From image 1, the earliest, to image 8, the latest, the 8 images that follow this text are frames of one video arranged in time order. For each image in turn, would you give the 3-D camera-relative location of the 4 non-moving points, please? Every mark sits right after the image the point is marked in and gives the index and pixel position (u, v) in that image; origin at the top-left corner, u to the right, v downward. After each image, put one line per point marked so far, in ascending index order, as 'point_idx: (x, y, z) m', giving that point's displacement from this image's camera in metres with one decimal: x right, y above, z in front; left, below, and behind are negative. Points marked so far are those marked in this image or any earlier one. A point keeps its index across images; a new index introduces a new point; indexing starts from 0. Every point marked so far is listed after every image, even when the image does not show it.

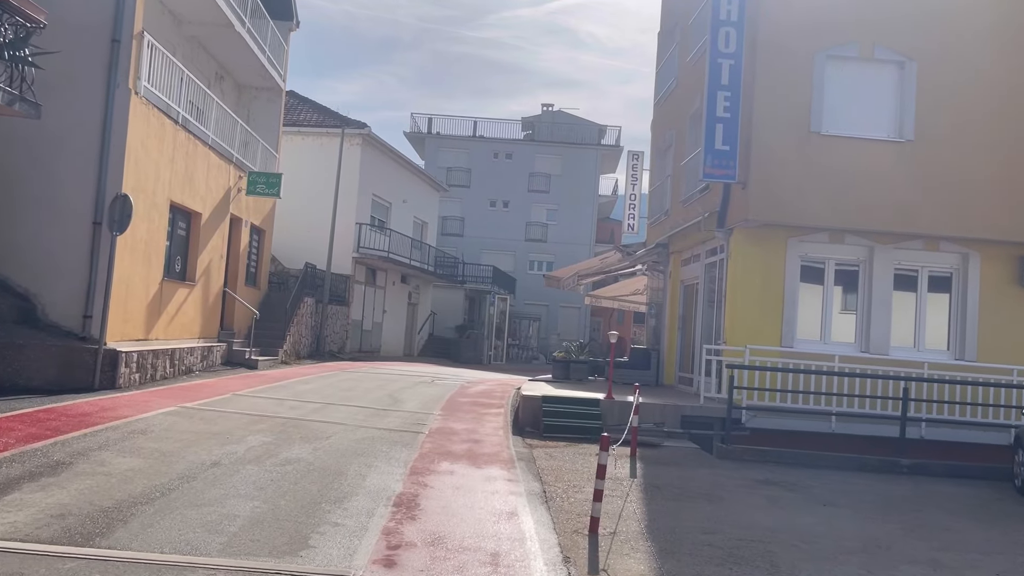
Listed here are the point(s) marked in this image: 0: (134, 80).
0: (-5.6, +3.1, +12.6) m
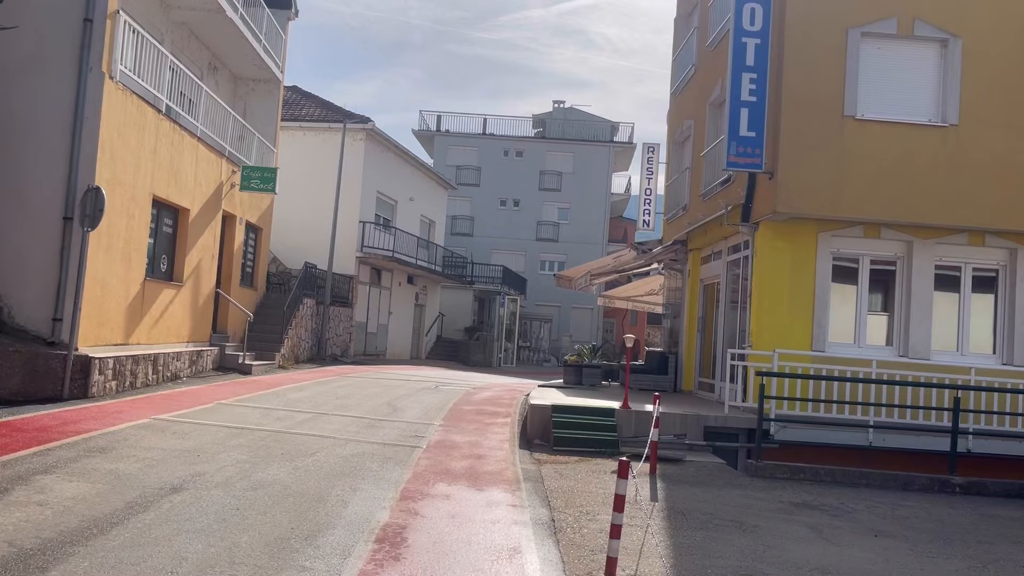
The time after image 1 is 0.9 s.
0: (-5.5, +3.1, +11.6) m
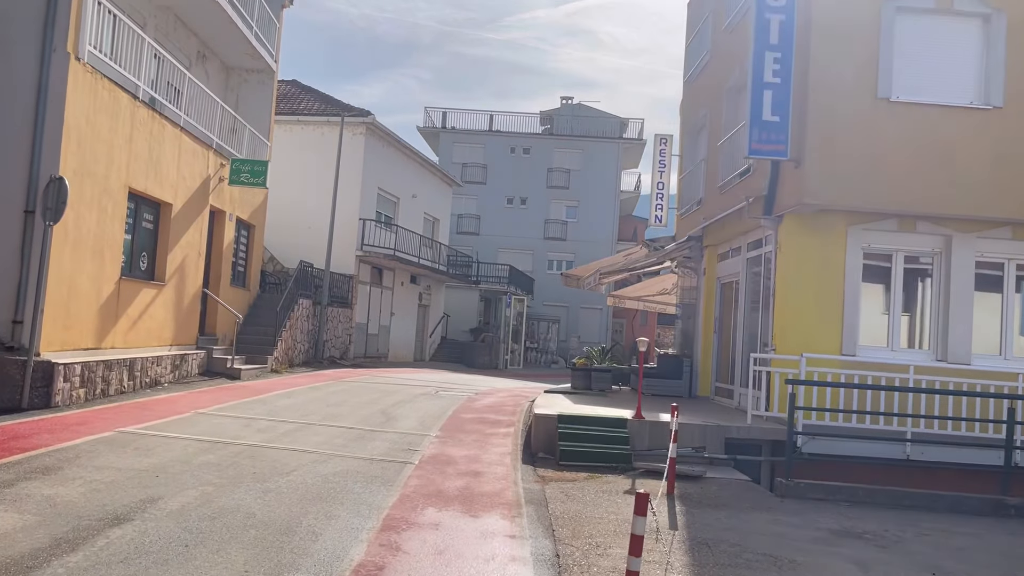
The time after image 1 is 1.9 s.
0: (-5.5, +3.1, +10.7) m
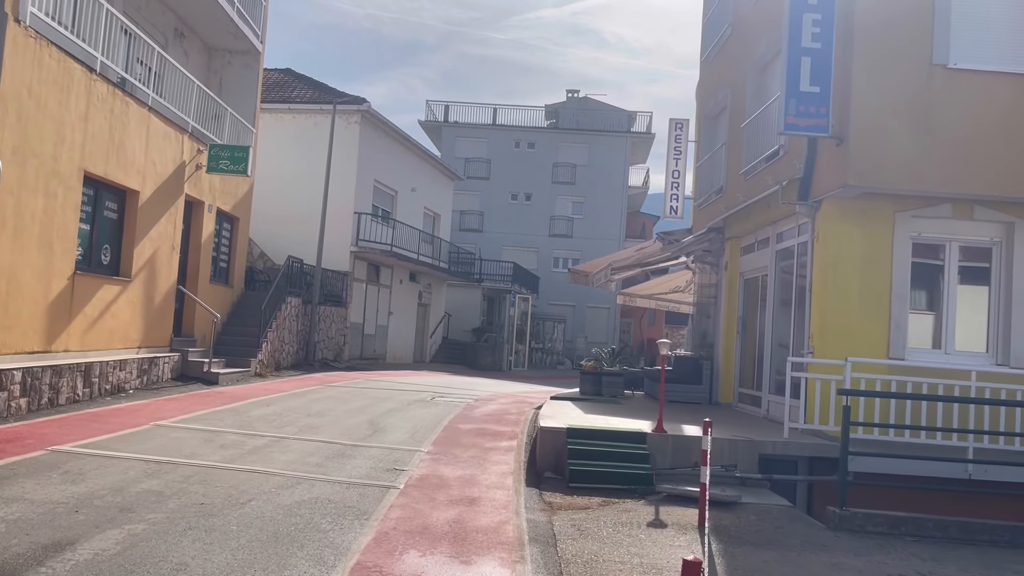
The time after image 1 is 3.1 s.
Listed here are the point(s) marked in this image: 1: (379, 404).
0: (-5.5, +3.1, +9.3) m
1: (-2.2, -1.9, +13.7) m
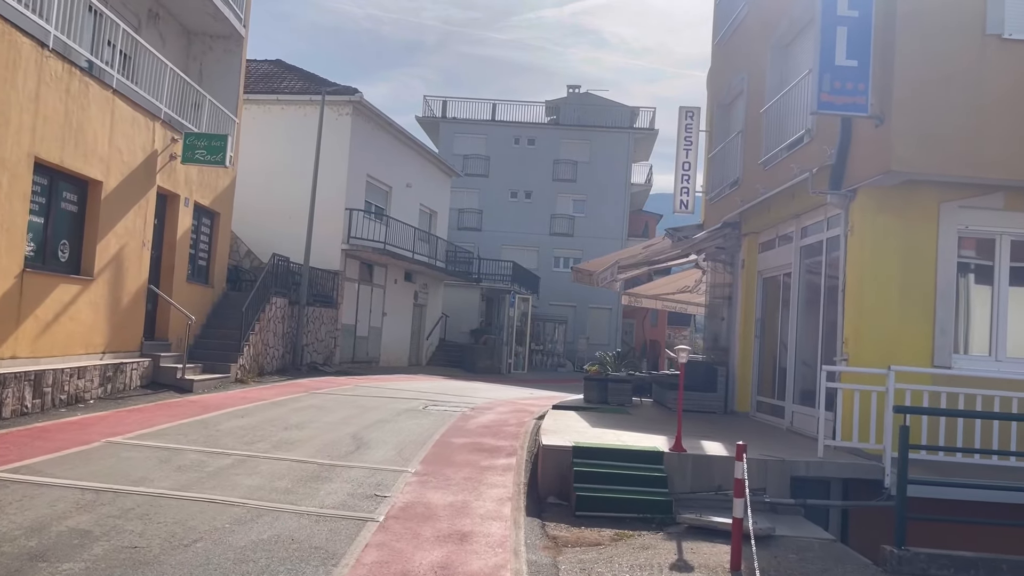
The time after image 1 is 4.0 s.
0: (-5.5, +3.1, +8.2) m
1: (-2.2, -1.9, +12.6) m
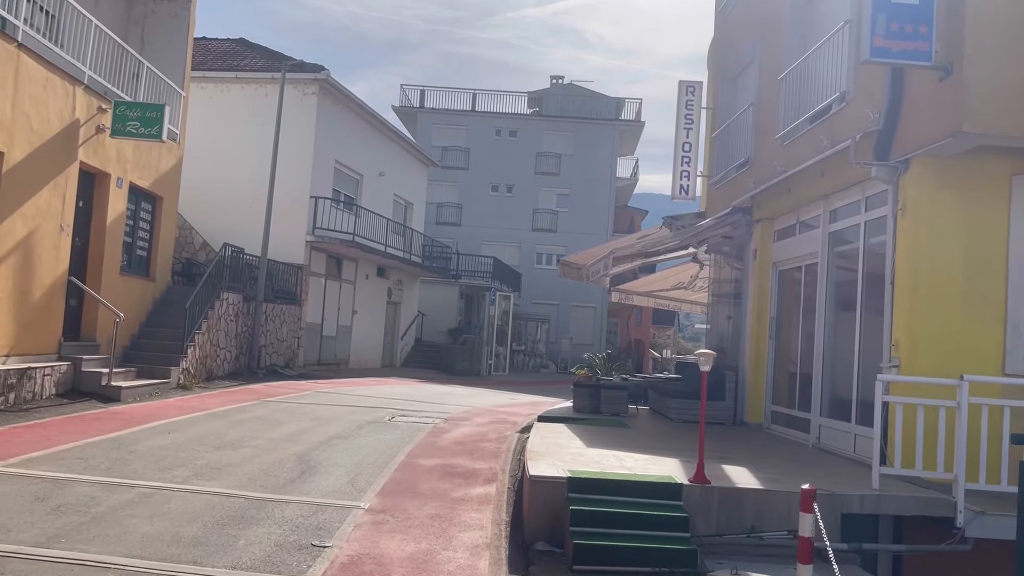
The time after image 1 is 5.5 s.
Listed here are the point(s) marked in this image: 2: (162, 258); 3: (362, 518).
0: (-5.6, +3.2, +6.3) m
1: (-2.4, -1.8, +10.8) m
2: (-6.2, +0.5, +14.9) m
3: (-1.2, -1.8, +6.6) m
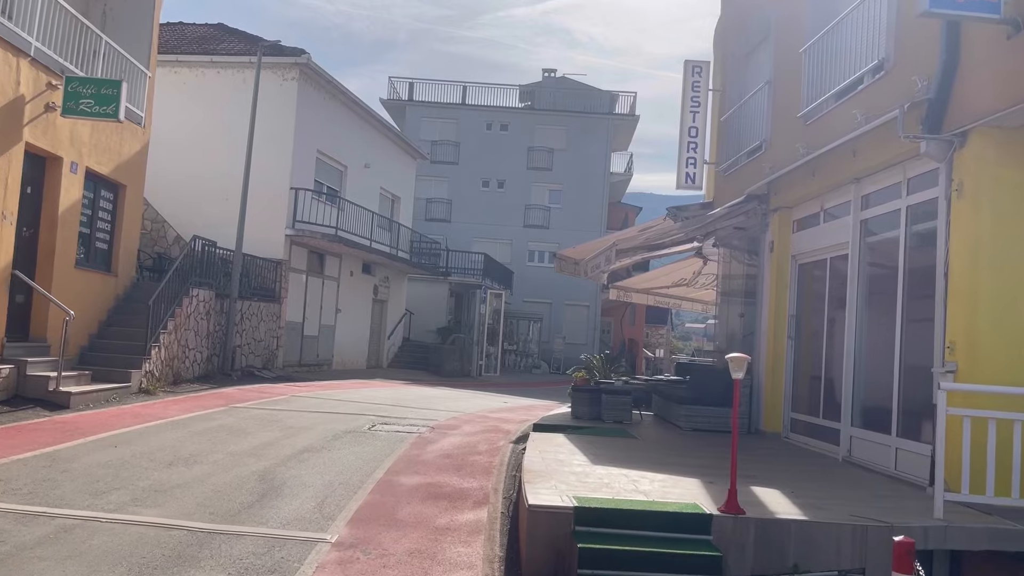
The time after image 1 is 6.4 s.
0: (-5.7, +3.3, +5.2) m
1: (-2.5, -1.7, +9.7) m
2: (-6.3, +0.6, +13.8) m
3: (-1.2, -1.7, +5.5) m
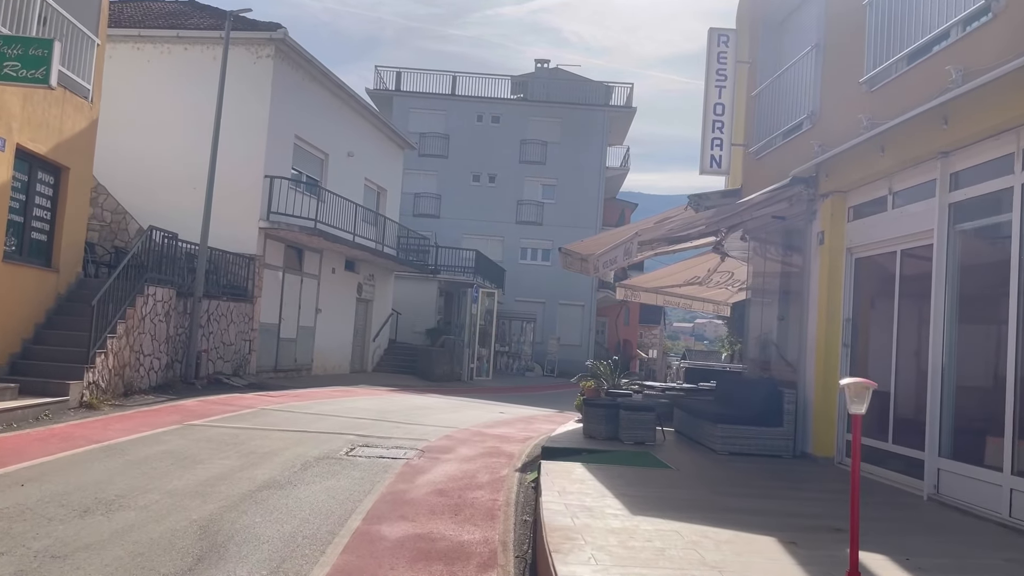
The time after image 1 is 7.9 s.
0: (-5.5, +3.3, +3.4) m
1: (-2.4, -1.7, +7.9) m
2: (-6.3, +0.6, +12.0) m
3: (-1.1, -1.7, +3.8) m
